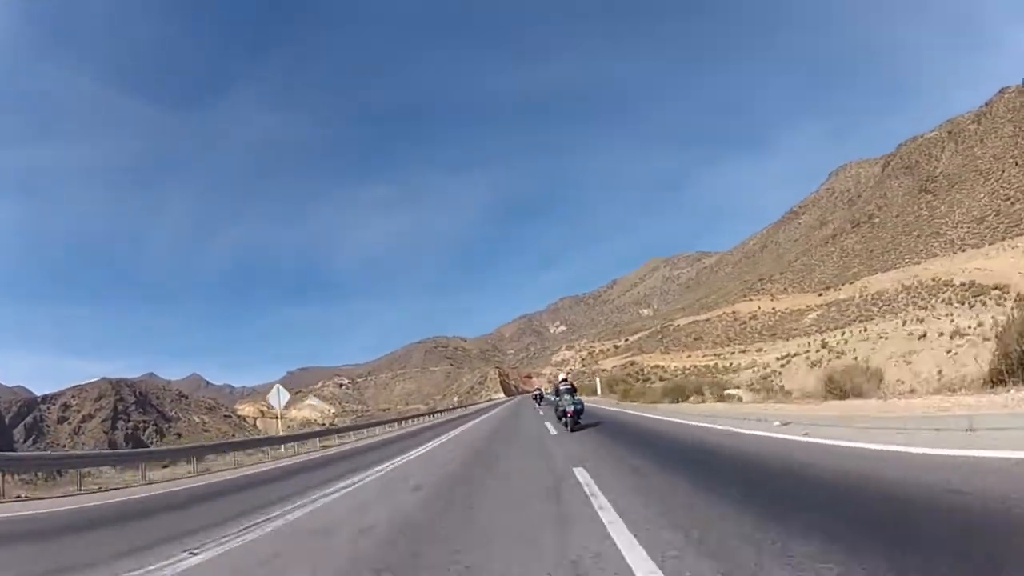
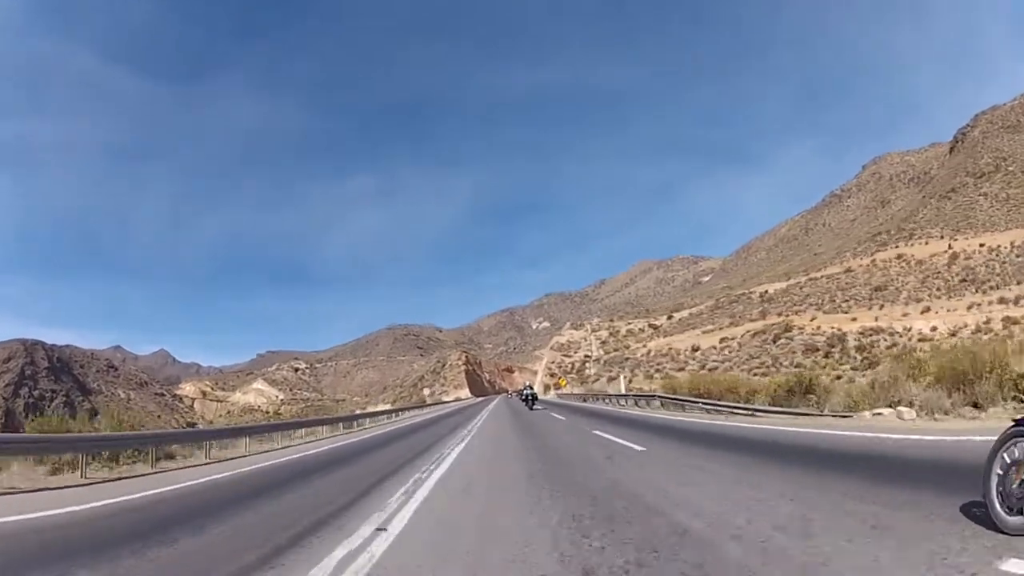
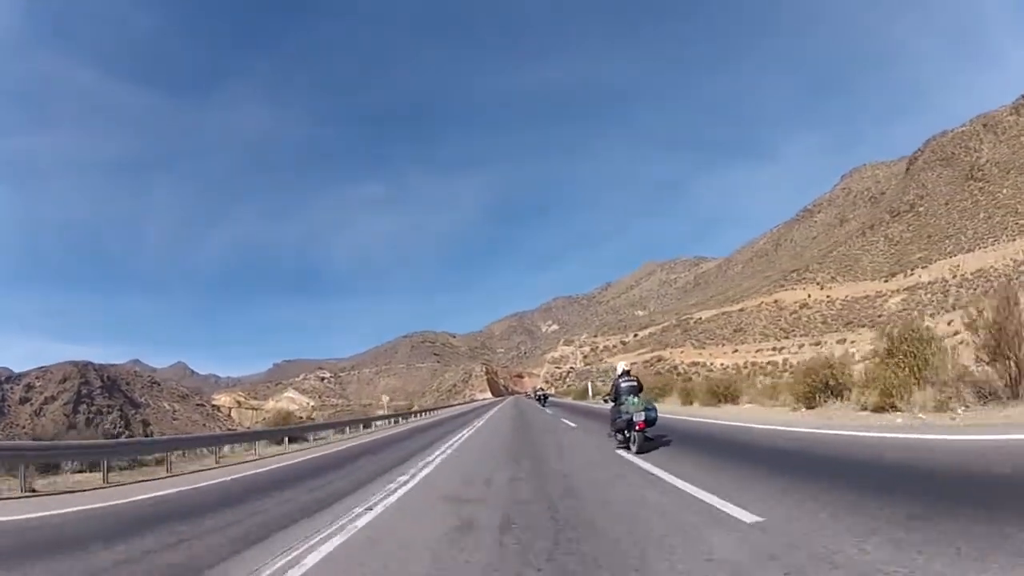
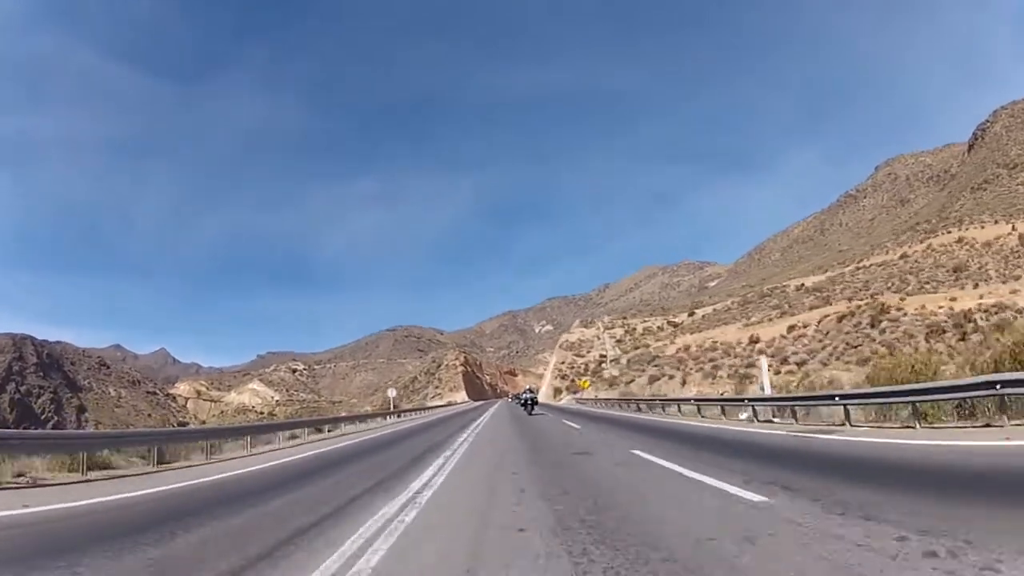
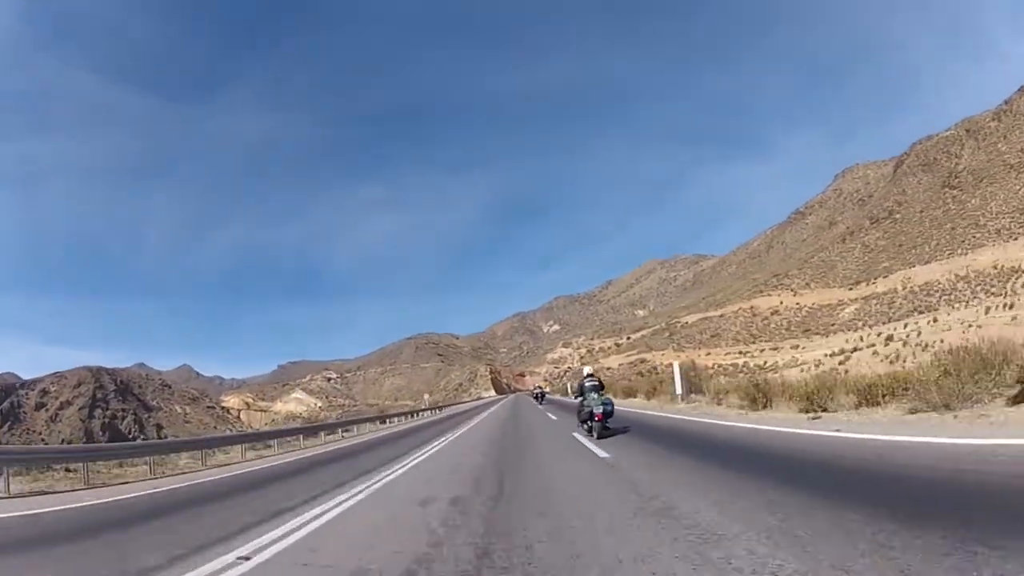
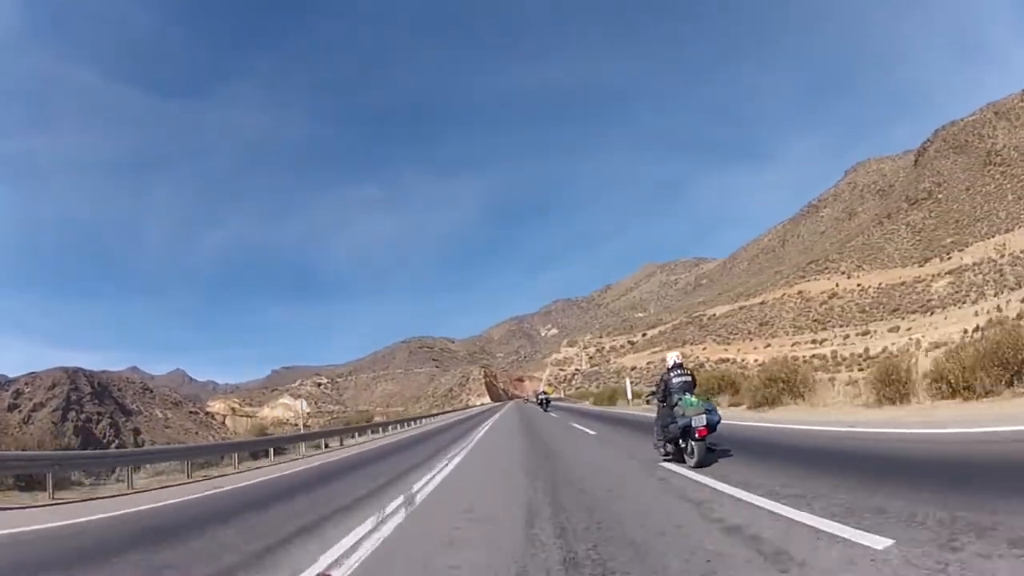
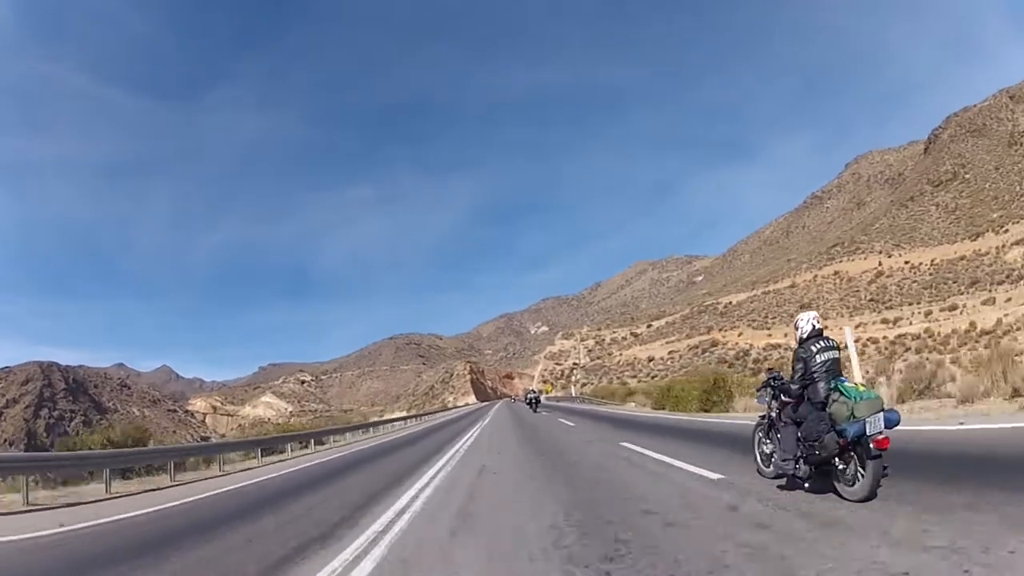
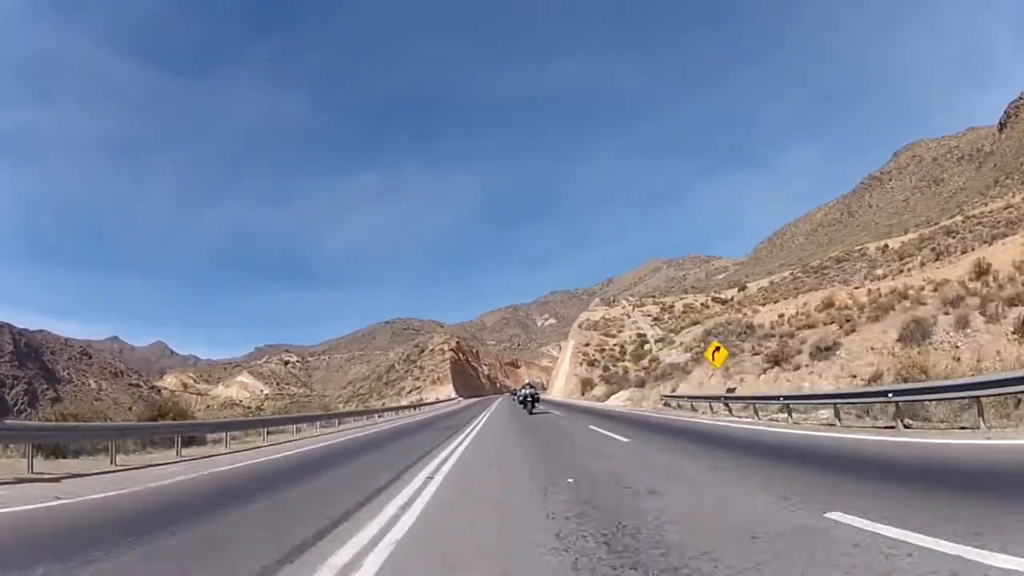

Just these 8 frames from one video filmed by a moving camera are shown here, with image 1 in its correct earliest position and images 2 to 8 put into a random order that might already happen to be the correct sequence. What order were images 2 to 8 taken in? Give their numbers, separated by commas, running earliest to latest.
5, 3, 6, 7, 2, 4, 8
